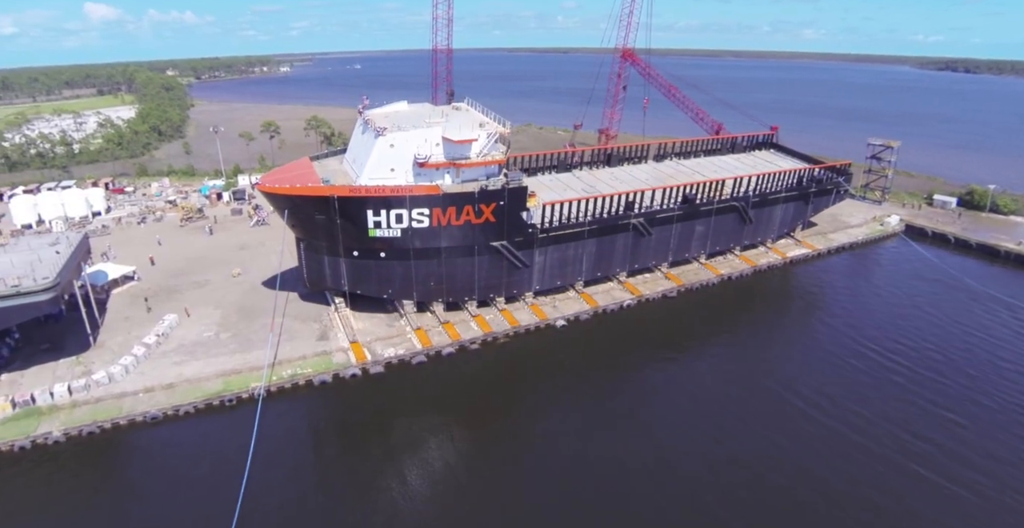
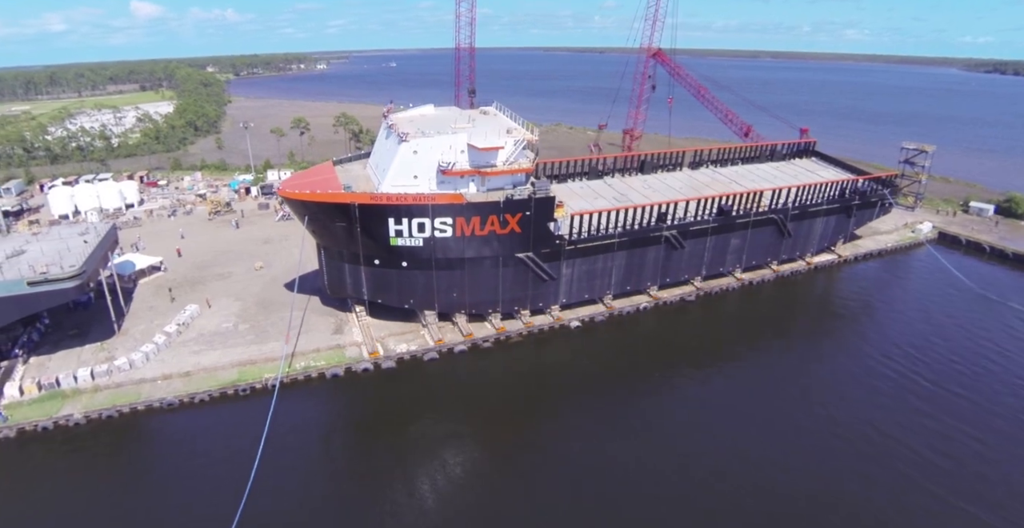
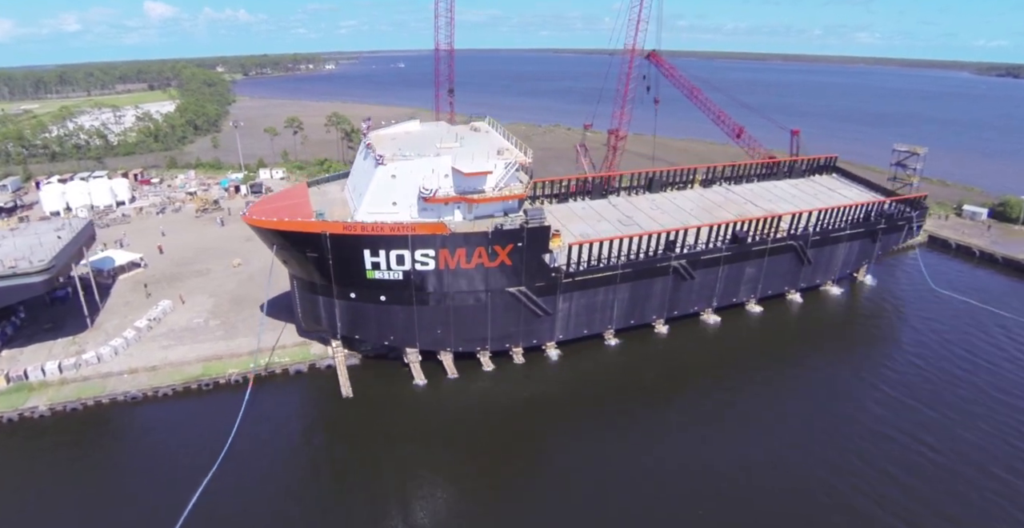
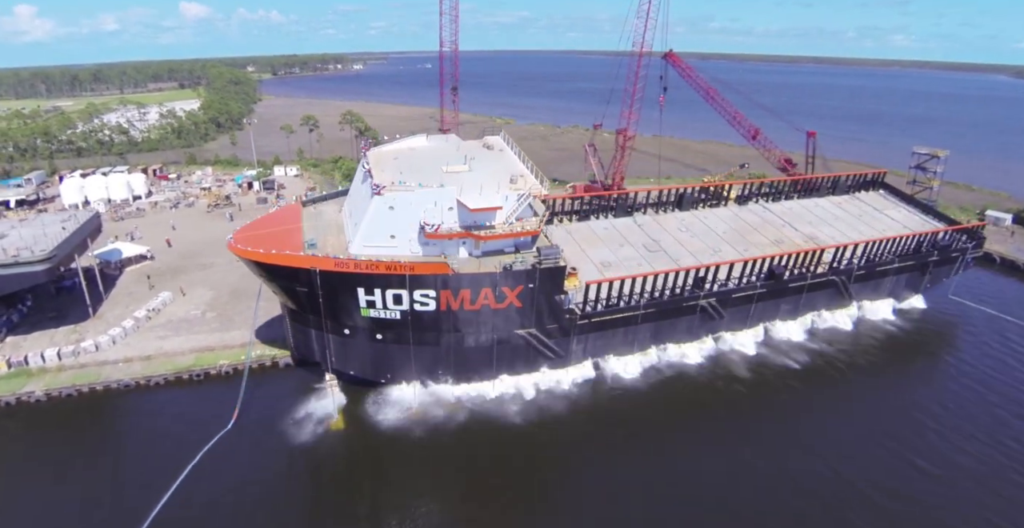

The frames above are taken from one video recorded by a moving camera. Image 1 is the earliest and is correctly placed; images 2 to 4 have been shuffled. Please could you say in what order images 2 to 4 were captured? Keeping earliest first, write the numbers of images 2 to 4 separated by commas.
2, 3, 4
